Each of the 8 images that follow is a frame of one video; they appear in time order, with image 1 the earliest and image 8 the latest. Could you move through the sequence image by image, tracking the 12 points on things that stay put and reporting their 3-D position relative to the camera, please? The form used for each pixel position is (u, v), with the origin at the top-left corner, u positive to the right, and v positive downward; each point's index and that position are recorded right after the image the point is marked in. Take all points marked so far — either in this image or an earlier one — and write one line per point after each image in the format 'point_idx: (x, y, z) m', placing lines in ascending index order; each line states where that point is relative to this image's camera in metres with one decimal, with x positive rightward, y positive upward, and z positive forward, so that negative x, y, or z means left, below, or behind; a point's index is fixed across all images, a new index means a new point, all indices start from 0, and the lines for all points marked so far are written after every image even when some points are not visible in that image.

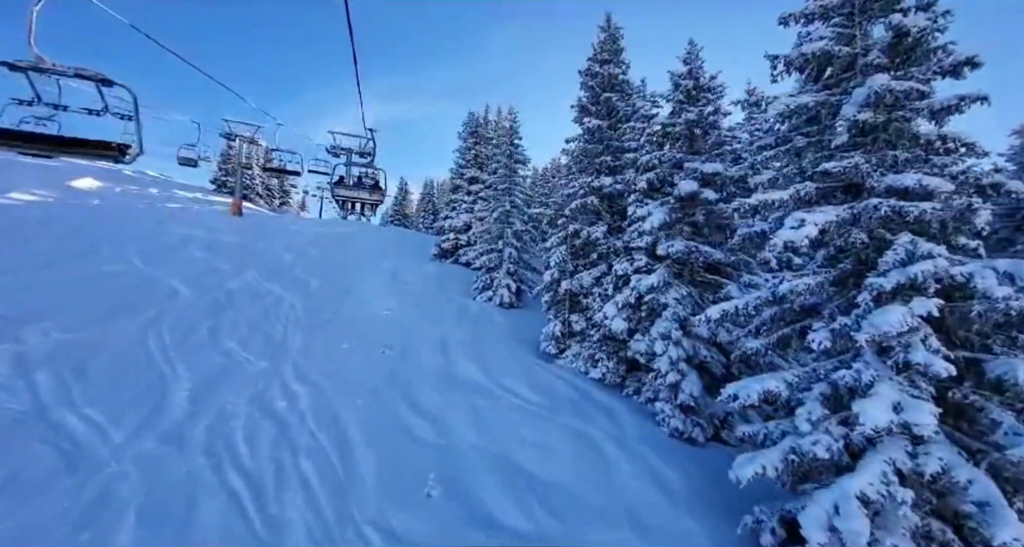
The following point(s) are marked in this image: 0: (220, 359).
0: (-8.0, -2.4, +11.2) m
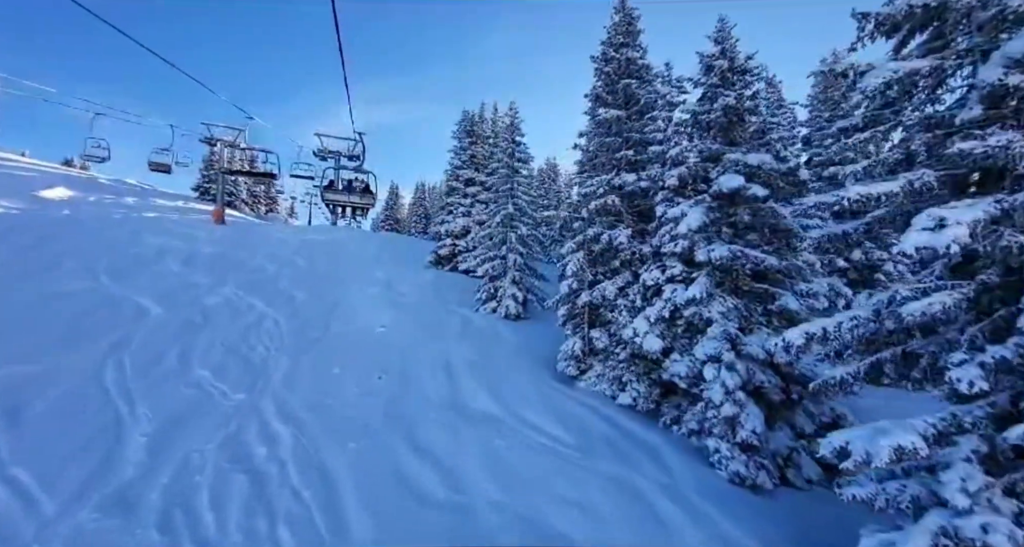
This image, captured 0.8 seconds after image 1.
0: (-7.7, -2.8, +9.7) m
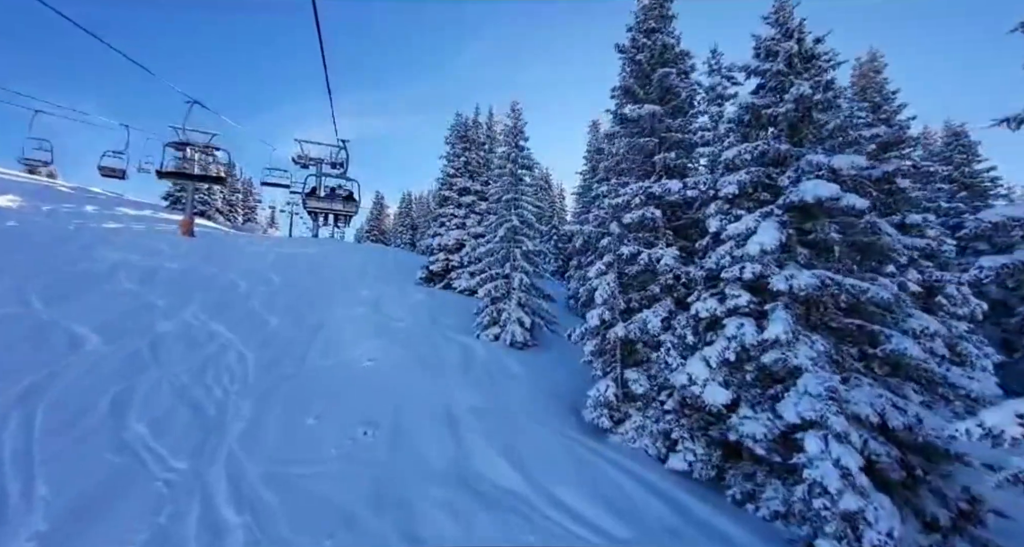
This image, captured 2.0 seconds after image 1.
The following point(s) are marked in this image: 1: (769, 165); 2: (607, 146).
0: (-7.3, -3.4, +7.4) m
1: (+4.9, +2.1, +7.7) m
2: (+2.4, +3.2, +10.2) m
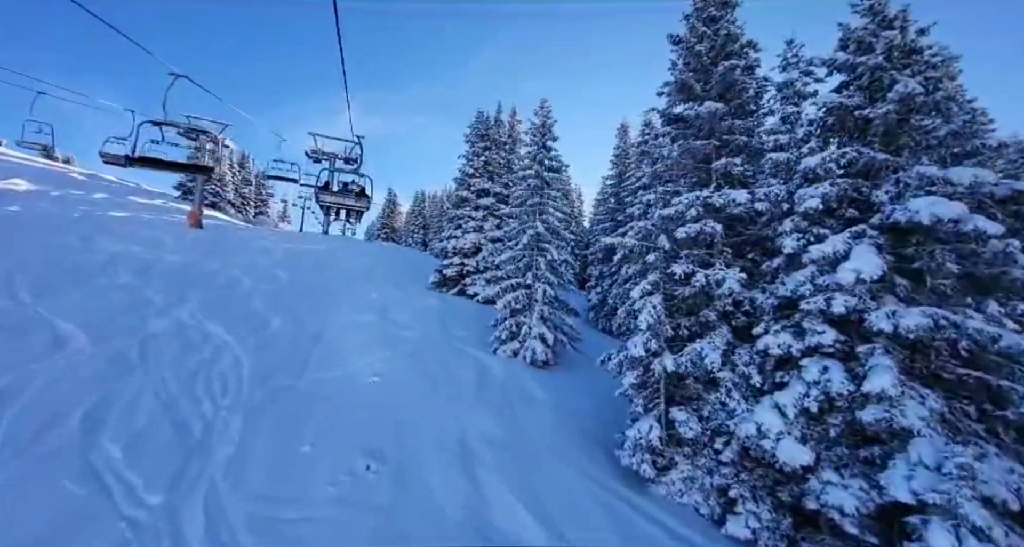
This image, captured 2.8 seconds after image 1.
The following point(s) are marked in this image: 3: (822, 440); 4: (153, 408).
0: (-6.8, -3.4, +6.4) m
1: (+5.5, +1.5, +6.5) m
2: (+3.1, +2.8, +9.0) m
3: (+4.4, -2.4, +5.8) m
4: (-7.8, -2.9, +8.9) m
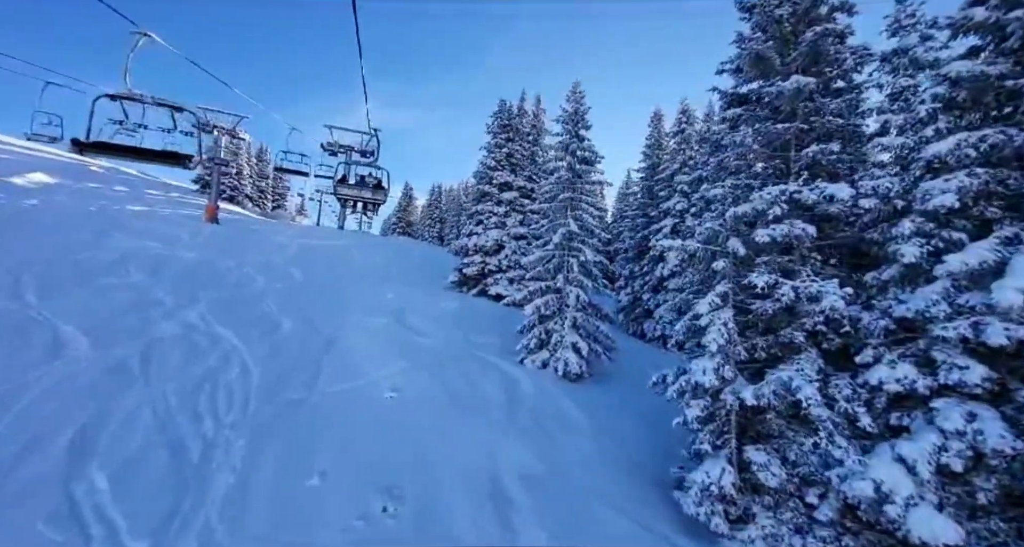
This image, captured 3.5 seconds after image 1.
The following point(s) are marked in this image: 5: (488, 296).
0: (-6.2, -3.5, +5.5) m
1: (+6.1, +1.3, +5.1) m
2: (+3.8, +2.6, +7.7) m
3: (+5.0, -2.6, +4.5) m
4: (-7.1, -3.0, +8.0) m
5: (-1.1, -1.0, +18.2) m
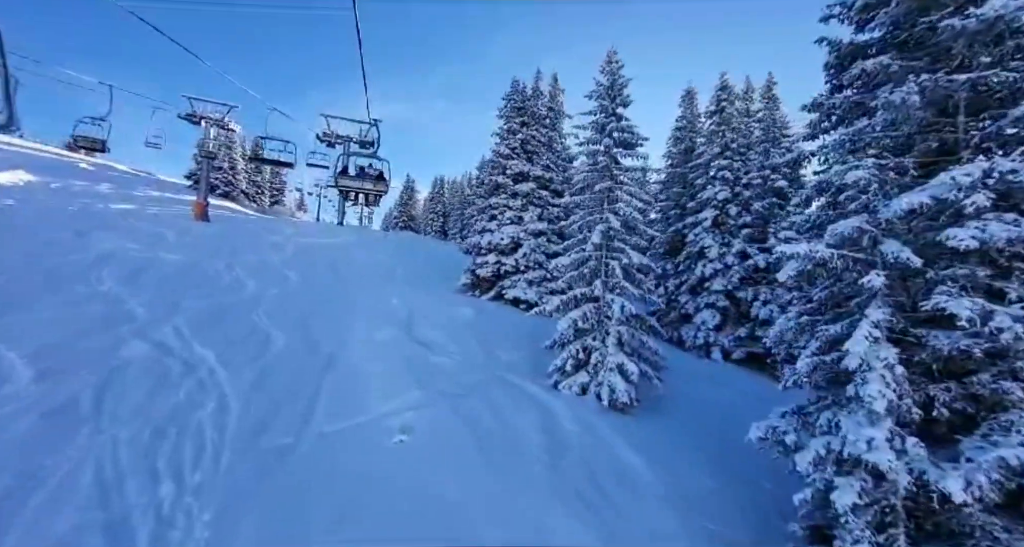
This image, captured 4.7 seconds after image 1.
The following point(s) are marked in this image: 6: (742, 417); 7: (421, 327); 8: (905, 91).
0: (-5.5, -3.9, +3.6) m
1: (+6.8, +1.1, +3.1) m
2: (+4.5, +2.4, +5.6) m
3: (+5.7, -2.8, +2.5) m
4: (-6.4, -3.3, +6.1) m
5: (-0.3, -1.1, +16.2) m
6: (+6.0, -3.8, +10.6) m
7: (-3.0, -1.6, +13.4) m
8: (+4.6, +2.1, +4.8) m
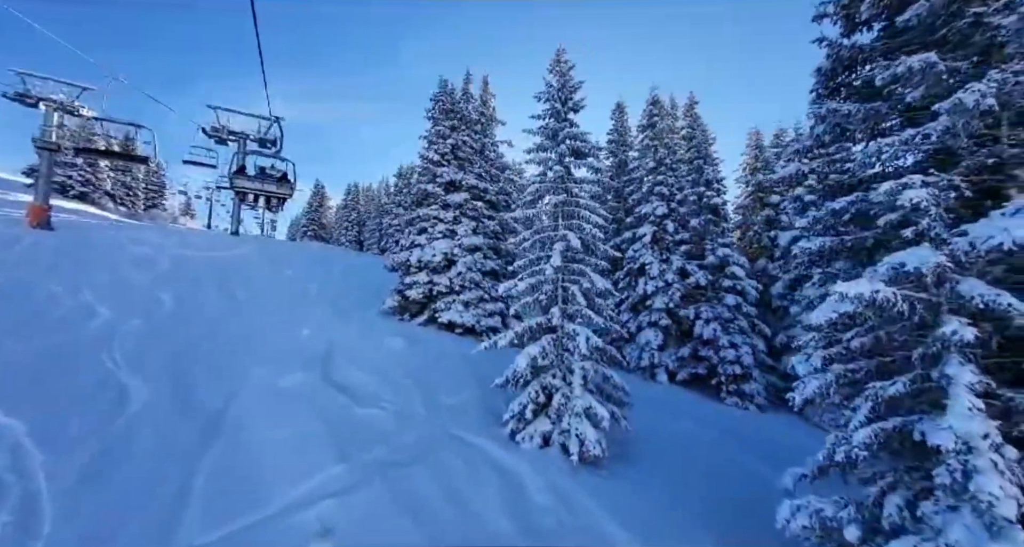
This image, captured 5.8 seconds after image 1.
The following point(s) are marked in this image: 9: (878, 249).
0: (-5.2, -4.4, +0.8) m
1: (+6.9, +0.8, +2.7) m
2: (+4.1, +2.0, +4.8) m
3: (+6.0, -3.2, +1.8) m
4: (-6.6, -3.9, +3.1) m
5: (-2.5, -1.8, +14.2) m
6: (+4.7, -4.4, +9.8) m
7: (-4.6, -2.4, +10.9) m
8: (+4.4, +1.7, +3.9) m
9: (+4.7, +0.3, +5.3) m
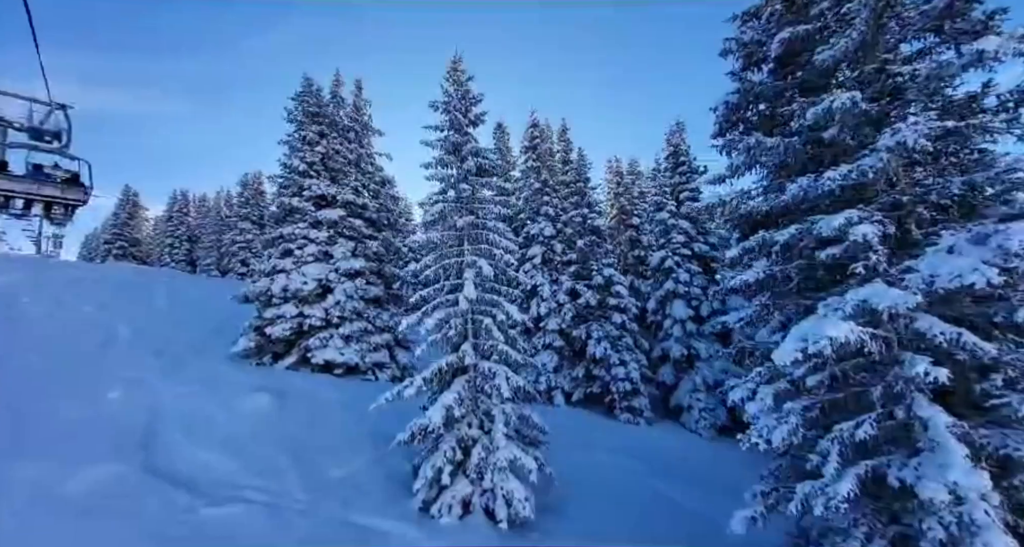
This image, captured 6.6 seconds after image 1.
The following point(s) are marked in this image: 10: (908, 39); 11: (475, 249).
0: (-4.1, -4.9, -2.0) m
1: (+6.7, +0.6, +3.6) m
2: (+3.4, +1.6, +4.9) m
3: (+6.2, -3.4, +2.5) m
4: (-6.1, -4.5, -0.2) m
5: (-5.7, -2.7, +11.6) m
6: (+2.6, -4.9, +9.6) m
7: (-6.7, -3.2, +7.9) m
8: (+3.9, +1.4, +4.1) m
9: (+3.9, -0.1, +5.5) m
10: (+4.4, +2.4, +4.5) m
11: (-0.7, +0.5, +8.5) m
